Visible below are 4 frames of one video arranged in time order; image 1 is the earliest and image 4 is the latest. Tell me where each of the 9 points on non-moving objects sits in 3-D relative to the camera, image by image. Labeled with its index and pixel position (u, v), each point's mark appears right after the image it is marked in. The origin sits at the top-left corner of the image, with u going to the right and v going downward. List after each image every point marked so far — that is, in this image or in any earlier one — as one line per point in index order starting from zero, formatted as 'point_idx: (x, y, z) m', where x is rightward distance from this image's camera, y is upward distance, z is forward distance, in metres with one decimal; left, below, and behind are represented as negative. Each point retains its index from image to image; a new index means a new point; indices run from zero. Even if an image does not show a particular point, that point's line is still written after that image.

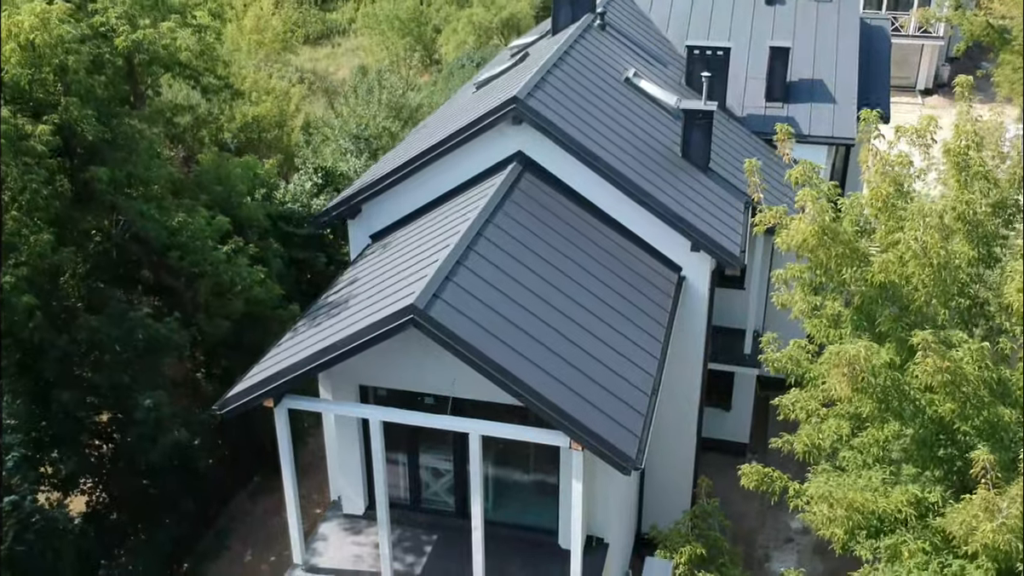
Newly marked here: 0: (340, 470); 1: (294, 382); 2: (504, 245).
0: (-2.2, -2.4, +12.7) m
1: (-2.4, -1.0, +10.7) m
2: (-0.1, +0.5, +11.9) m
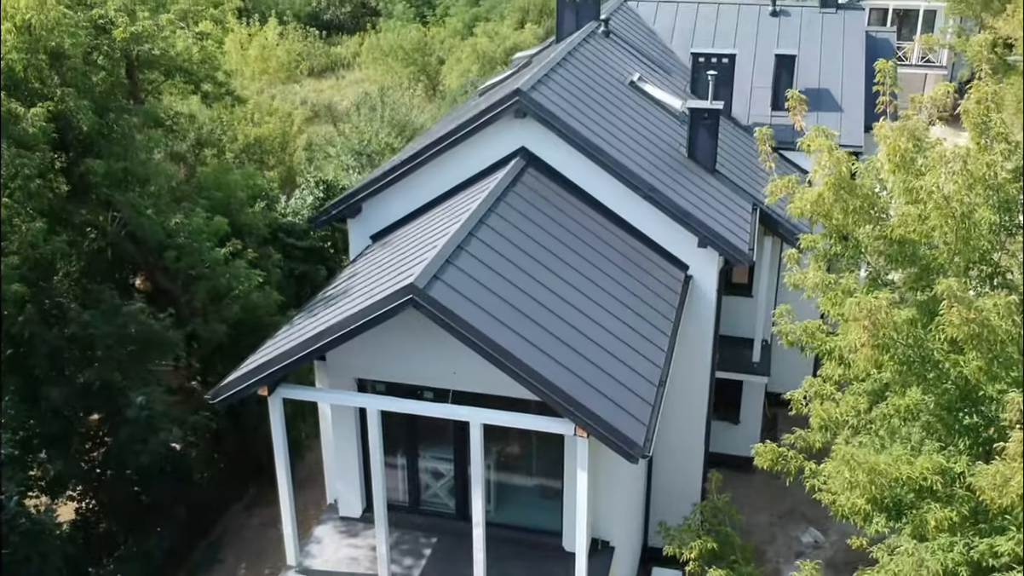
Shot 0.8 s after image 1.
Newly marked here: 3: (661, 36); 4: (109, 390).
0: (-2.2, -2.3, +12.3) m
1: (-2.4, -0.9, +10.3) m
2: (-0.1, +0.6, +11.6) m
3: (+3.0, +5.1, +19.7) m
4: (-5.3, -1.3, +12.9) m
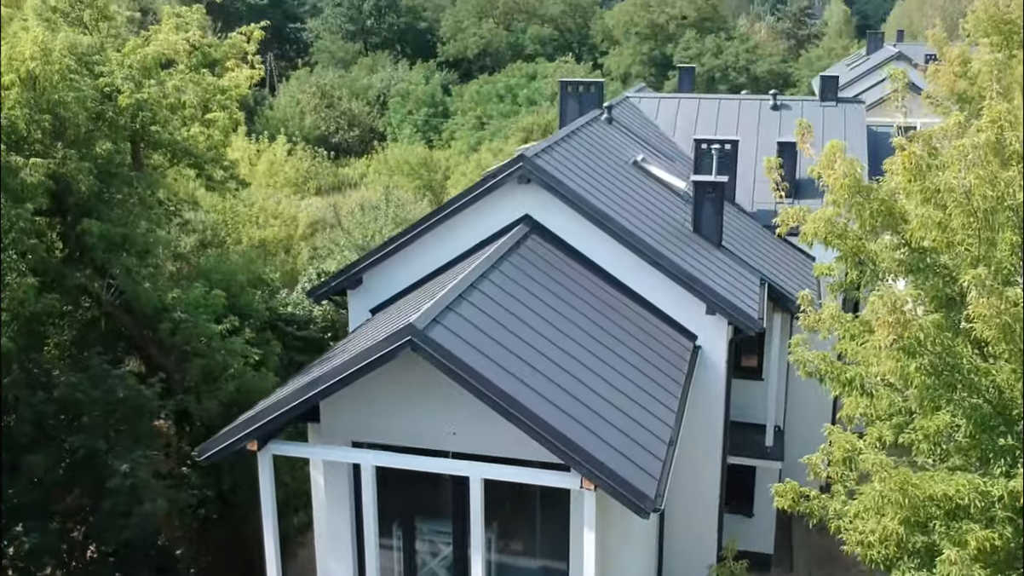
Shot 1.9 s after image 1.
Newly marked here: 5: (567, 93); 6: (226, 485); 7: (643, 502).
0: (-2.2, -3.0, +11.6) m
1: (-2.3, -1.3, +9.8) m
2: (0.0, 0.0, +11.3) m
3: (+3.1, +3.2, +20.0) m
4: (-5.3, -2.1, +12.3) m
5: (+1.0, +3.6, +18.2) m
6: (-4.6, -3.1, +15.7) m
7: (+1.2, -2.0, +9.0) m
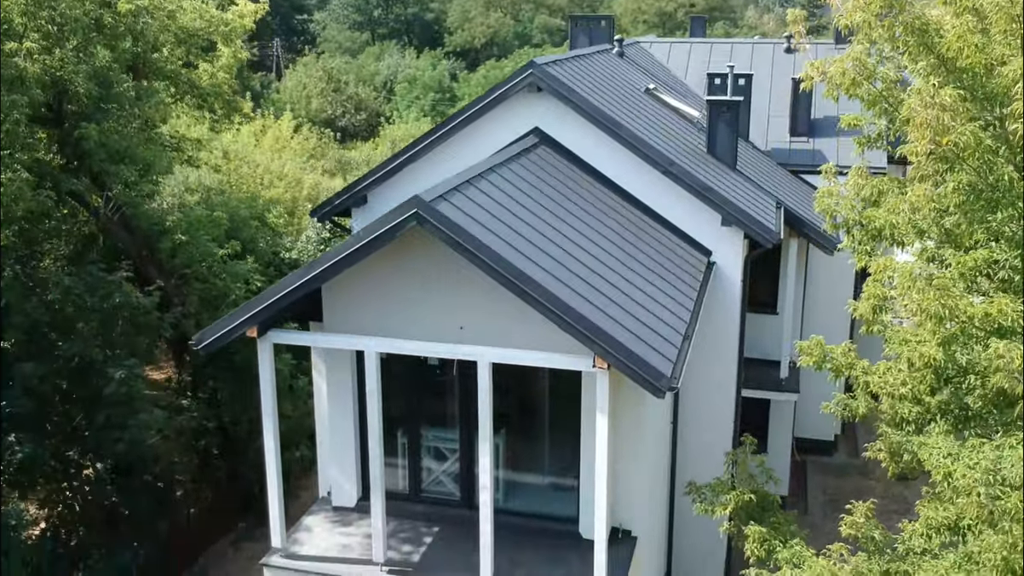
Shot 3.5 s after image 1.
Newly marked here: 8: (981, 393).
0: (-2.1, -1.9, +11.2) m
1: (-2.2, -0.2, +9.5) m
2: (+0.1, +1.1, +10.9) m
3: (+3.2, +4.3, +19.6) m
4: (-5.2, -1.0, +11.9) m
5: (+1.2, +4.7, +17.8) m
6: (-4.4, -2.0, +15.3) m
7: (+1.3, -0.8, +8.6) m
8: (+3.6, -0.8, +7.6) m
